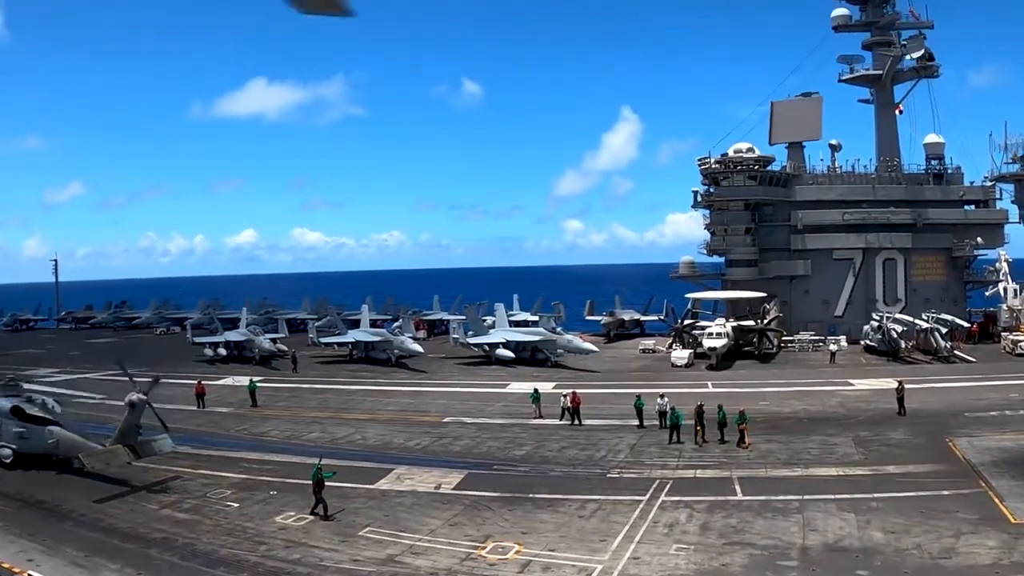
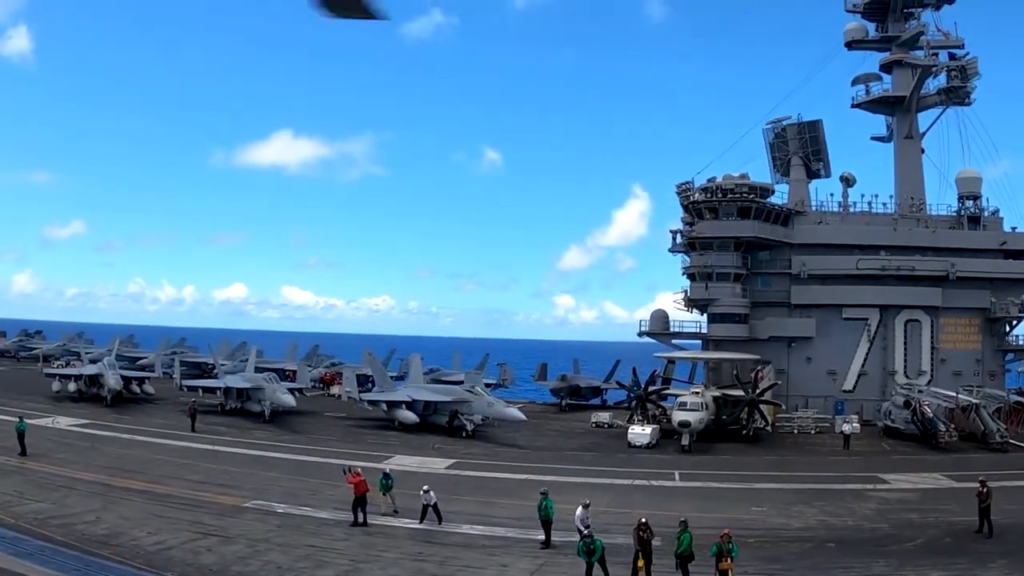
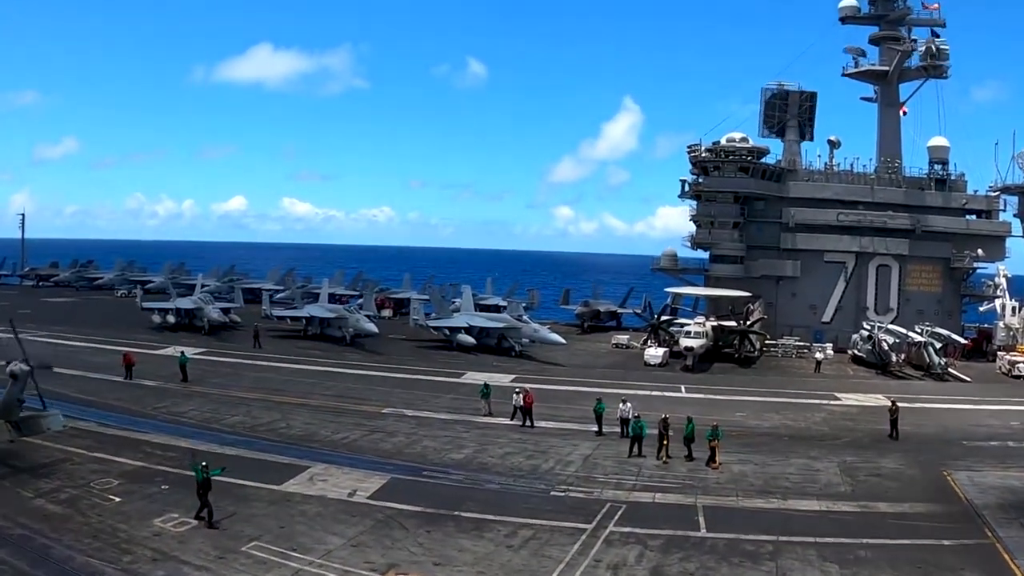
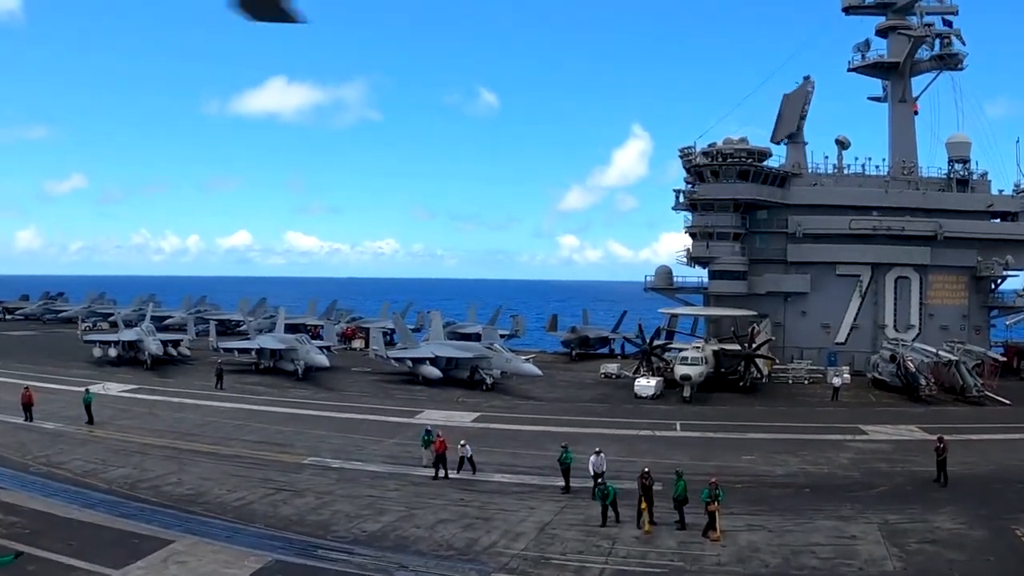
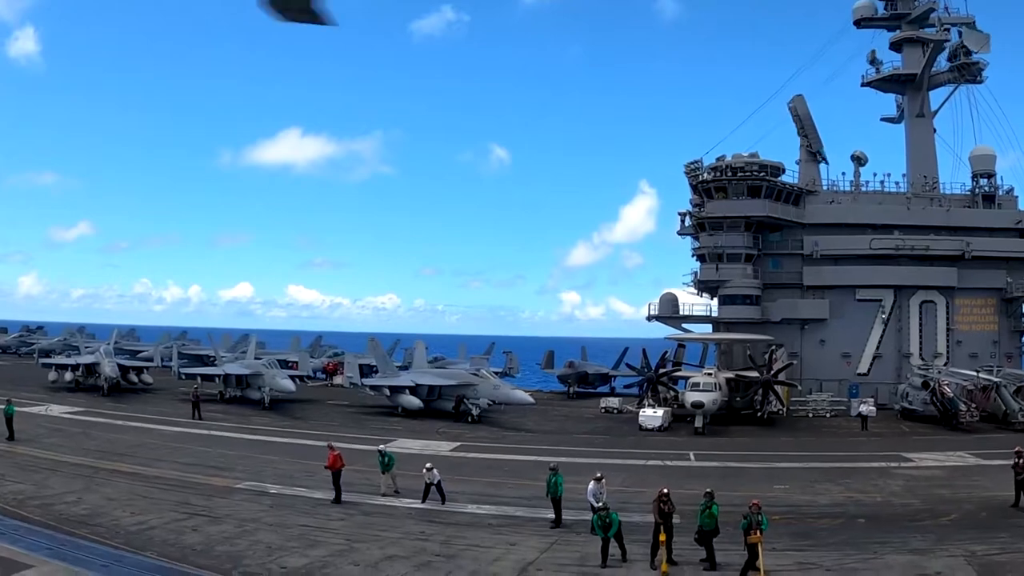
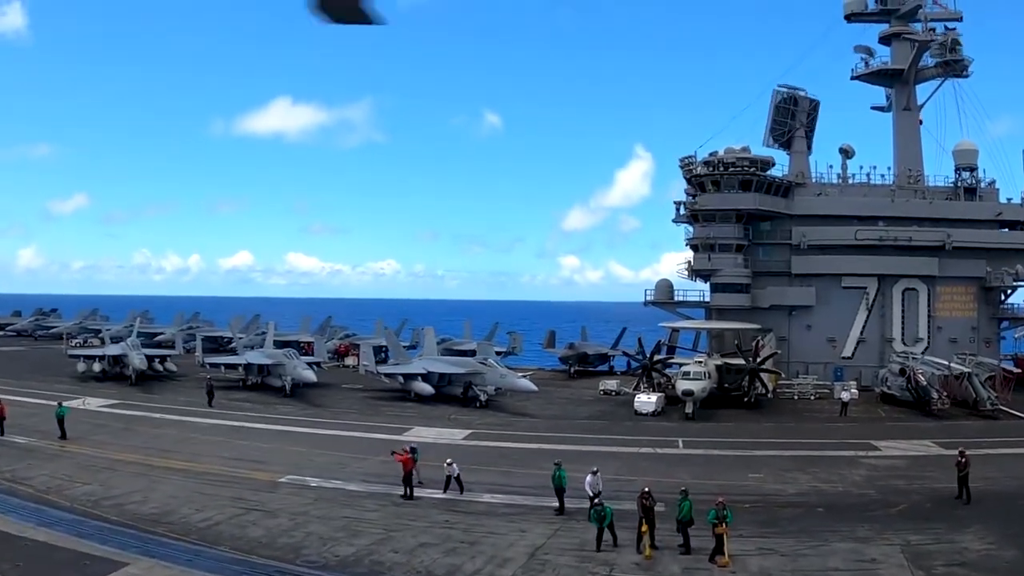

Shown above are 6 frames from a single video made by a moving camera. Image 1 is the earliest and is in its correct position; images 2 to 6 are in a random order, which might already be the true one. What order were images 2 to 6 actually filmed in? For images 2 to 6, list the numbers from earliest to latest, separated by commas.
3, 4, 6, 2, 5
